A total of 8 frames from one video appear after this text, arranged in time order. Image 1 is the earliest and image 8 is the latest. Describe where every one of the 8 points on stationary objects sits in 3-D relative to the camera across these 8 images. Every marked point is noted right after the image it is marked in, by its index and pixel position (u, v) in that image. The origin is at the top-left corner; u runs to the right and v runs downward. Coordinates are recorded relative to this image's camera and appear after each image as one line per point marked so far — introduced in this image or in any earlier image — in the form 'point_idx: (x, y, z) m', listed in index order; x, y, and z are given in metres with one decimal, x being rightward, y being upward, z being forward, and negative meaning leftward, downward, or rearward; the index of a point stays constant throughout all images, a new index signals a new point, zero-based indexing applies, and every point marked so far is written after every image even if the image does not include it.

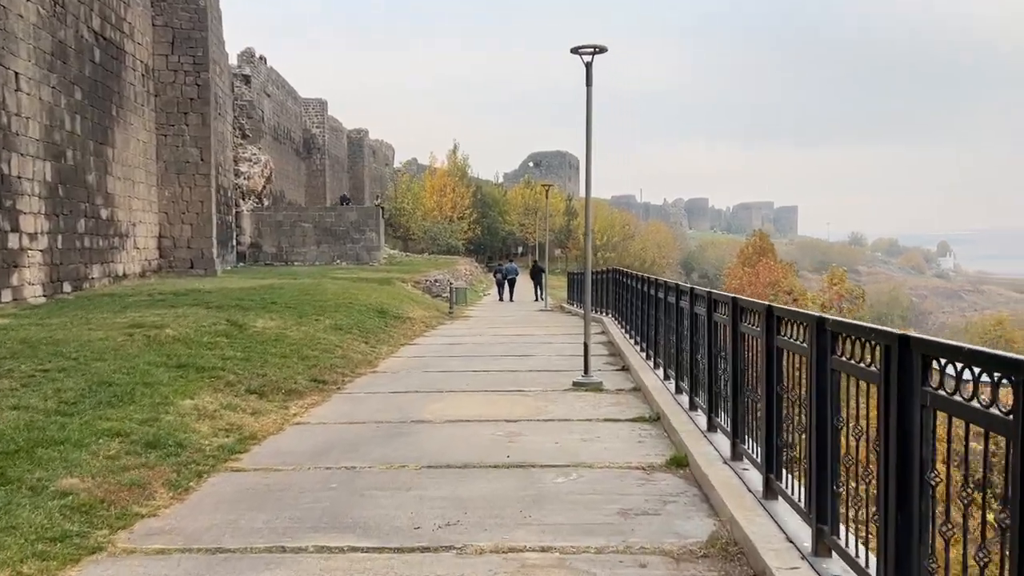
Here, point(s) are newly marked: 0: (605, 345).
0: (+1.5, -0.9, +13.6) m
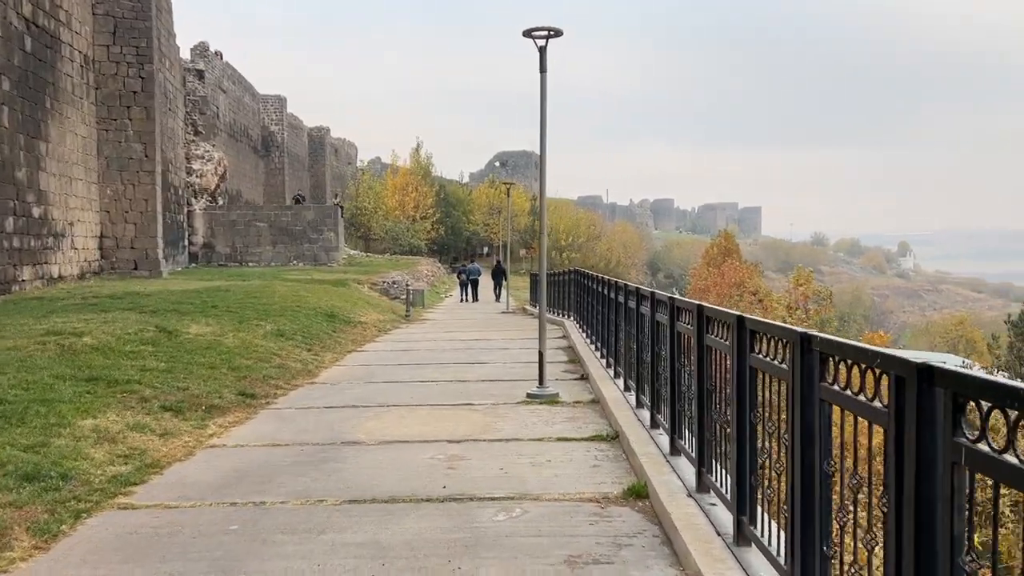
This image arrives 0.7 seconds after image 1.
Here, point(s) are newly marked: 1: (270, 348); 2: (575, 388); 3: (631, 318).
0: (+0.8, -1.0, +12.9) m
1: (-3.3, -0.8, +11.6) m
2: (+0.7, -1.1, +9.2) m
3: (+1.2, -0.3, +8.3) m
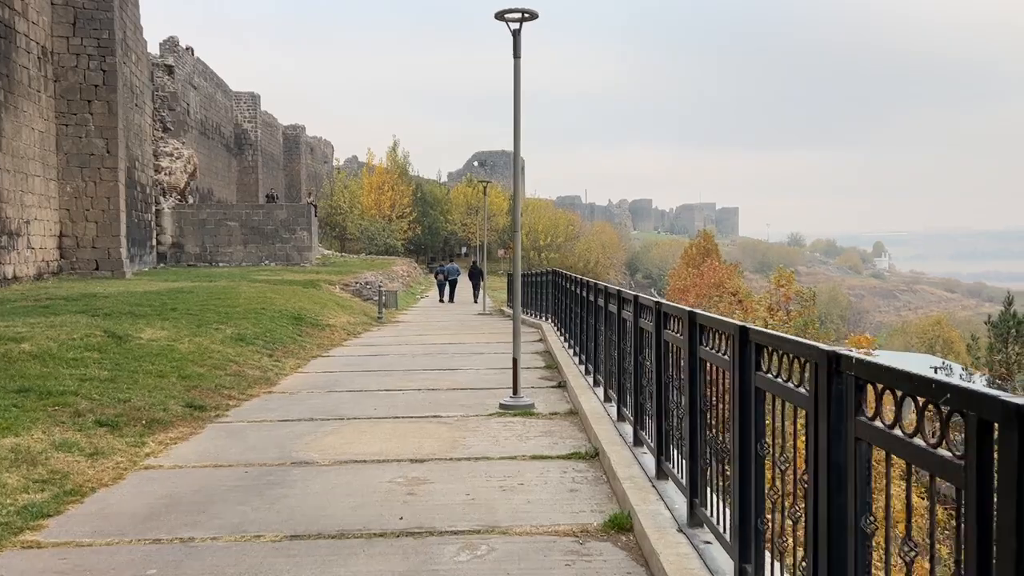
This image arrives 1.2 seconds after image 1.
0: (+0.4, -1.0, +12.3) m
1: (-3.7, -0.9, +10.8) m
2: (+0.4, -1.1, +8.6) m
3: (+0.9, -0.3, +7.8) m
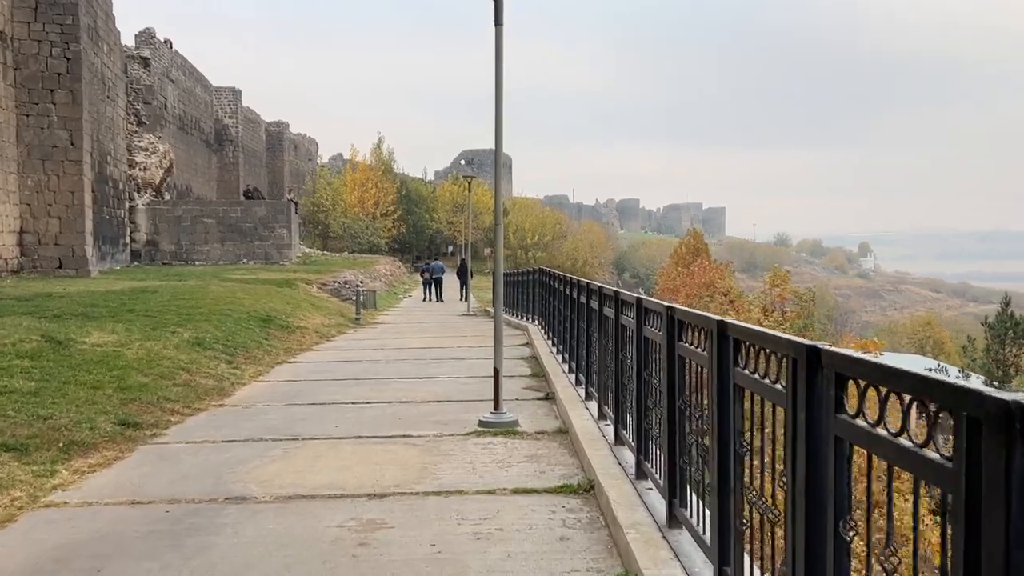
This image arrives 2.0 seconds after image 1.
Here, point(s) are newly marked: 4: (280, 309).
0: (+0.2, -1.0, +11.3) m
1: (-3.9, -0.8, +9.8) m
2: (+0.2, -1.1, +7.6) m
3: (+0.8, -0.3, +6.8) m
4: (-4.5, -0.4, +16.3) m
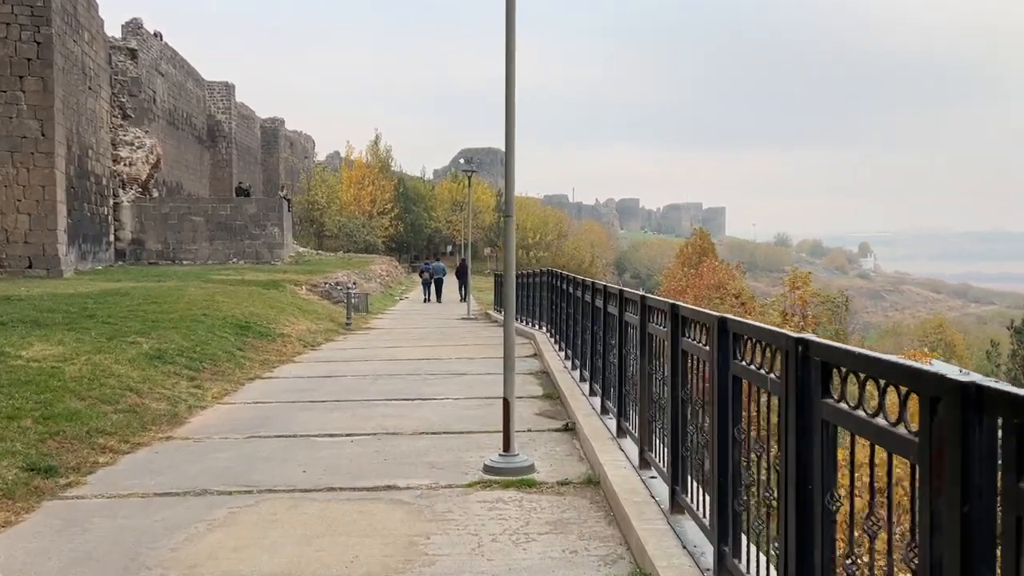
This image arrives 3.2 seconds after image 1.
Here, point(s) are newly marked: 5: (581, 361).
0: (+0.3, -1.0, +9.9) m
1: (-3.8, -0.9, +8.3) m
2: (+0.3, -1.2, +6.1) m
3: (+0.9, -0.4, +5.3) m
4: (-4.4, -0.5, +14.8) m
5: (+0.7, -0.8, +8.7) m
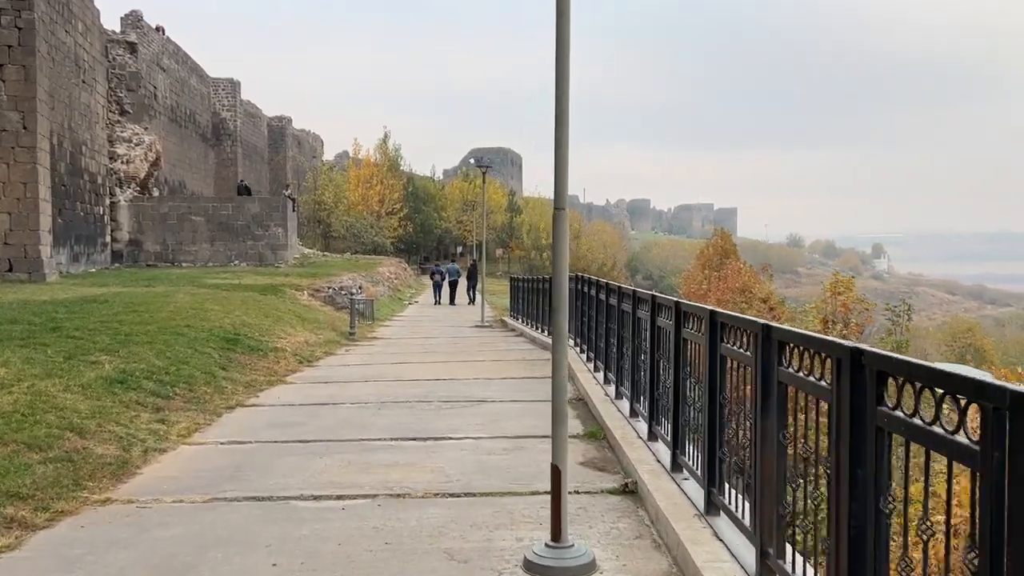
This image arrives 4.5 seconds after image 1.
0: (+0.6, -1.2, +8.3) m
1: (-3.5, -1.0, +6.8) m
2: (+0.6, -1.3, +4.5) m
3: (+1.1, -0.5, +3.7) m
4: (-4.1, -0.6, +13.2) m
5: (+1.0, -0.9, +7.1) m
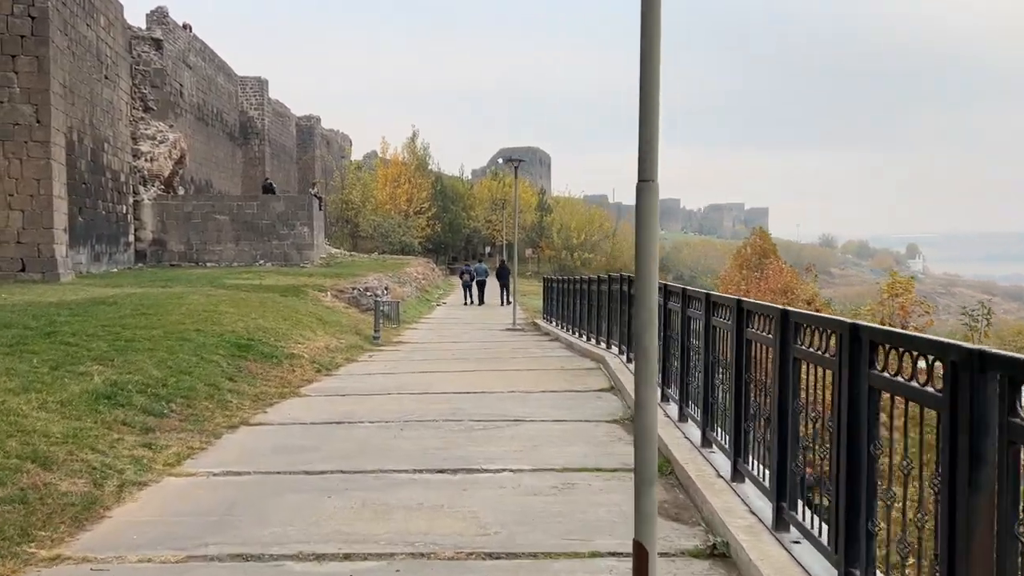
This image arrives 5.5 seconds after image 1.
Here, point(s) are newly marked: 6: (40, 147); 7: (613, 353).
0: (+1.0, -1.2, +7.1) m
1: (-3.2, -1.0, +5.8) m
2: (+0.8, -1.3, +3.4) m
3: (+1.3, -0.5, +2.5) m
4: (-3.5, -0.6, +12.2) m
5: (+1.3, -0.9, +5.9) m
6: (-10.2, +3.0, +17.9) m
7: (+1.3, -0.9, +10.9) m
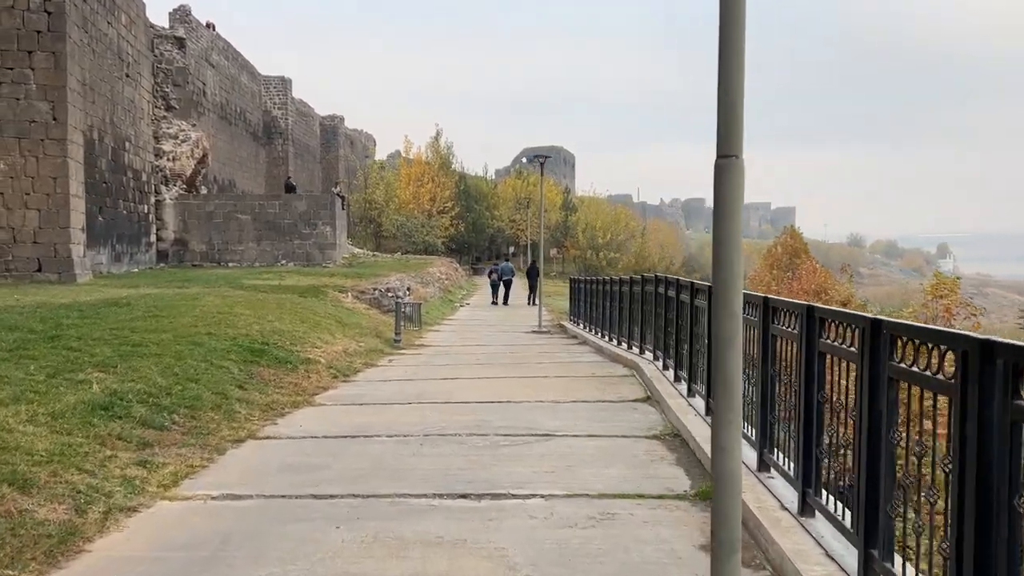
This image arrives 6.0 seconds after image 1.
0: (+1.2, -1.2, +6.5) m
1: (-3.0, -1.0, +5.2) m
2: (+0.9, -1.3, +2.7) m
3: (+1.4, -0.5, +1.9) m
4: (-3.2, -0.6, +11.7) m
5: (+1.5, -0.9, +5.2) m
6: (-9.6, +3.0, +17.6) m
7: (+1.7, -0.9, +10.2) m
